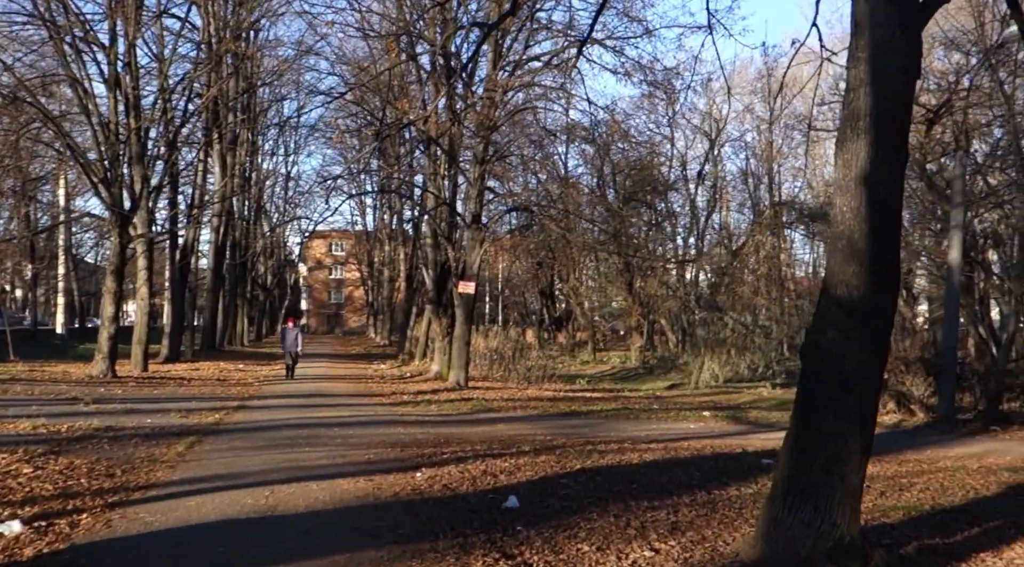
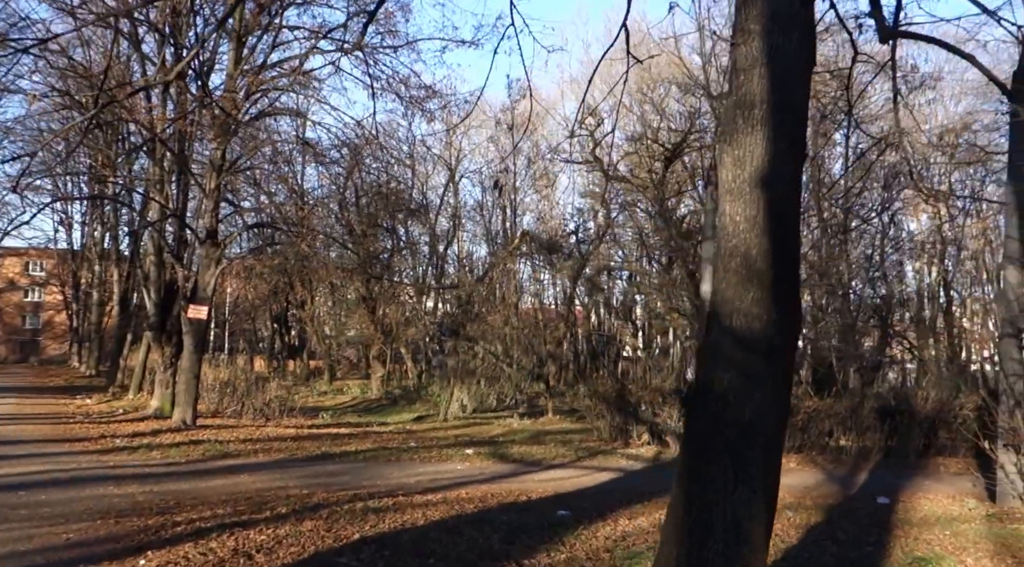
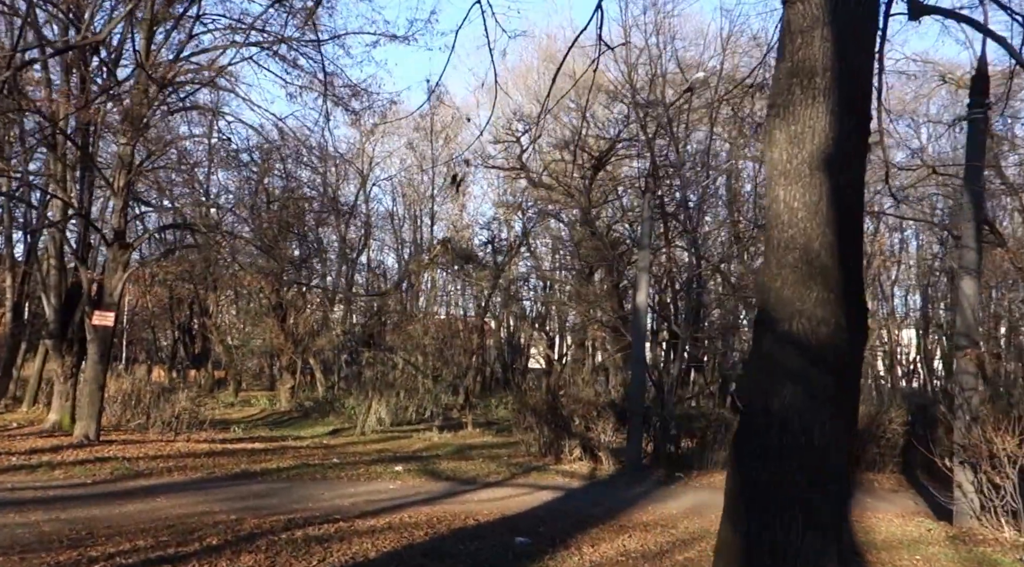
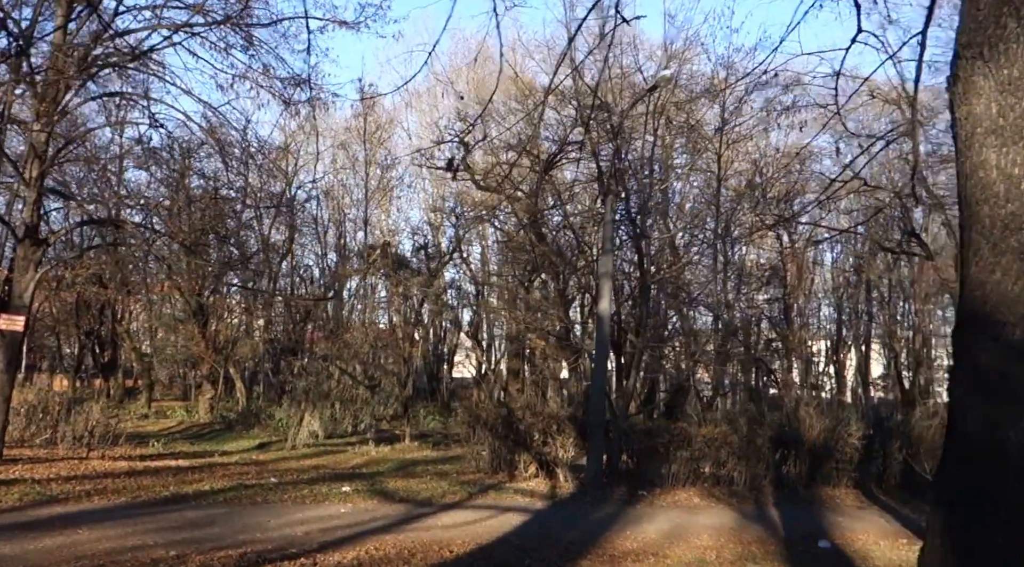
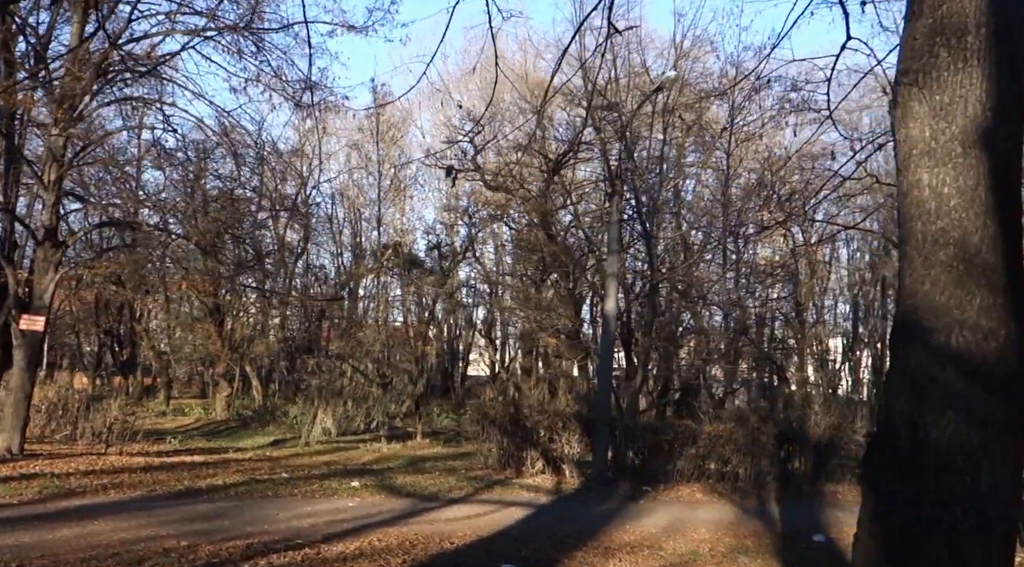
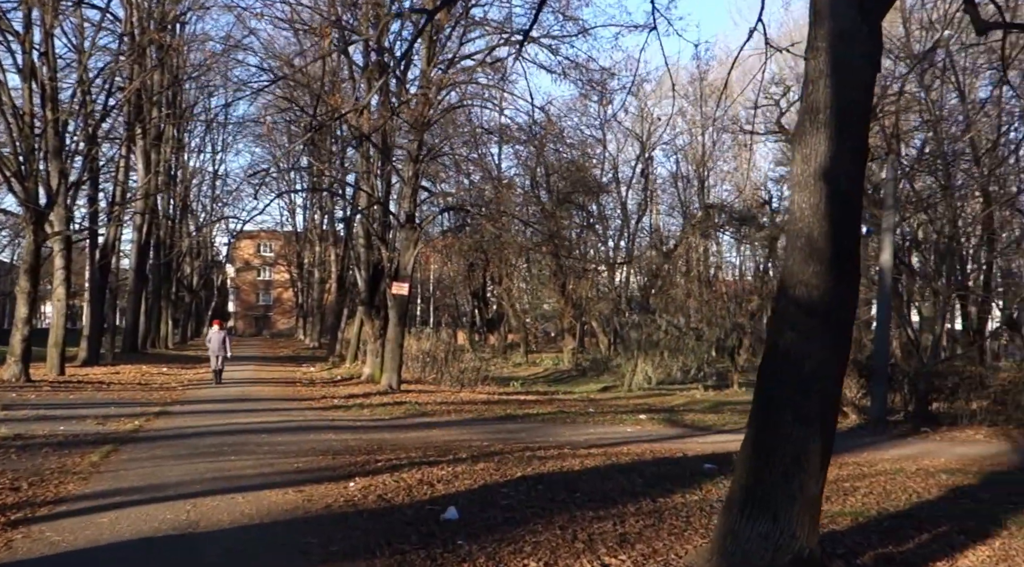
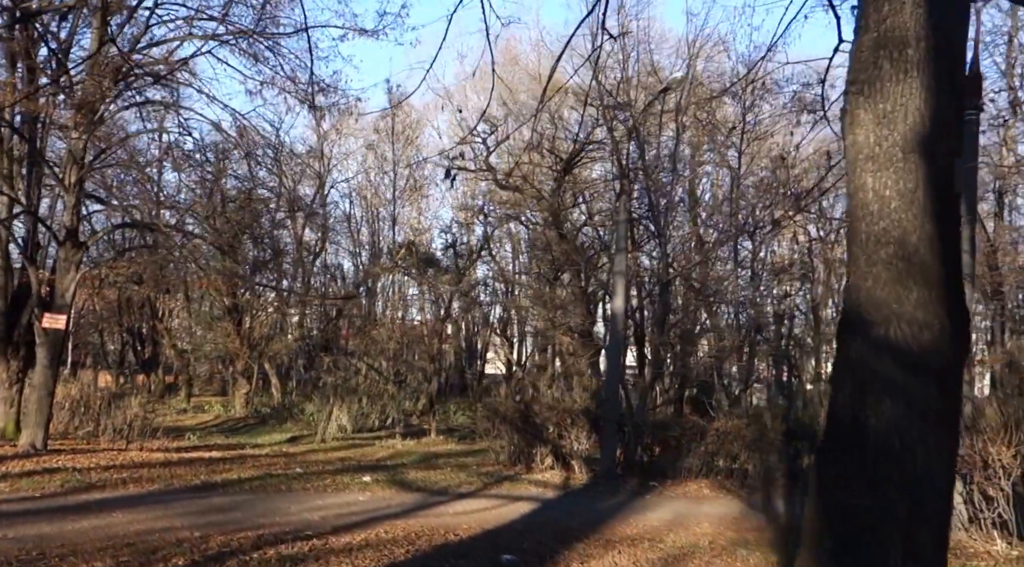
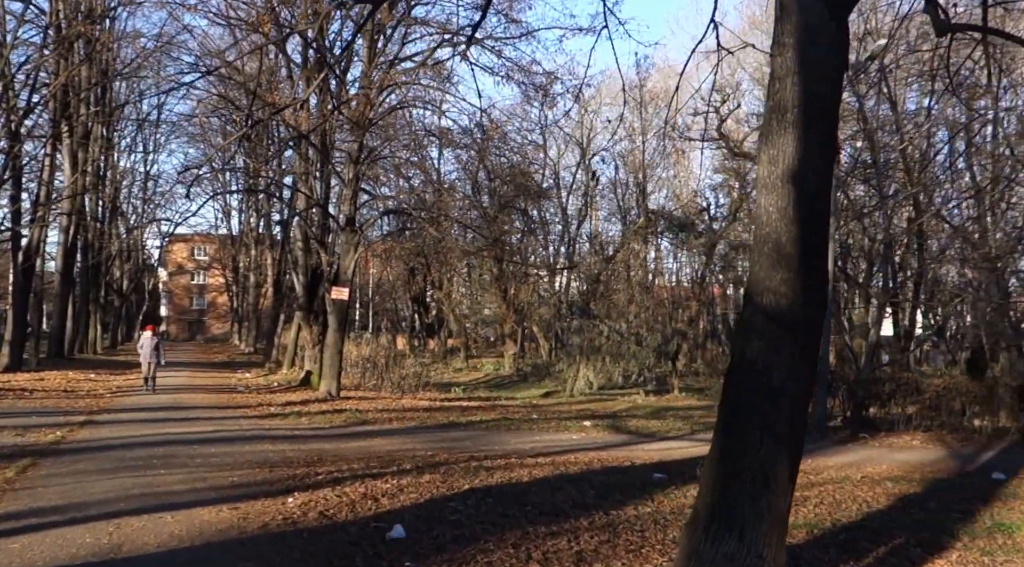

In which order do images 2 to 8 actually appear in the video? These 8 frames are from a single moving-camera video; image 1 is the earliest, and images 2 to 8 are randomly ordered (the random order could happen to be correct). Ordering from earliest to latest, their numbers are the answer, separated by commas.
6, 8, 2, 3, 7, 5, 4
